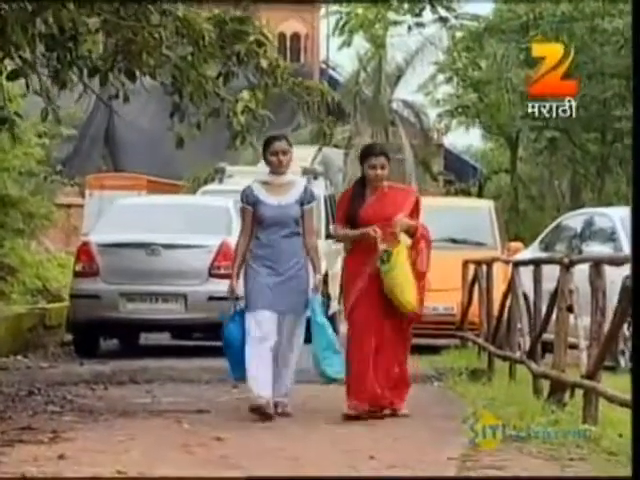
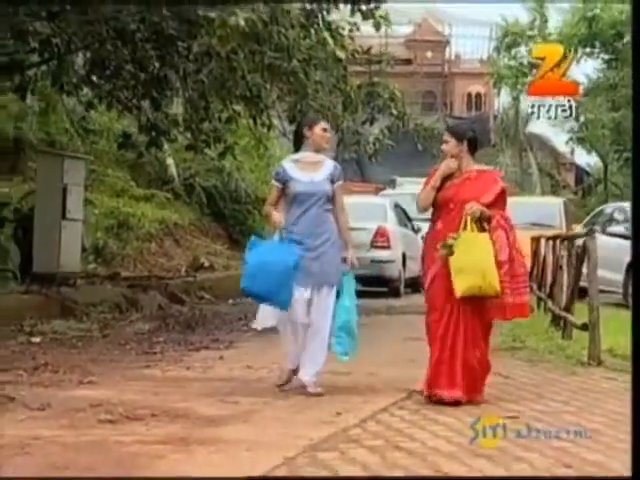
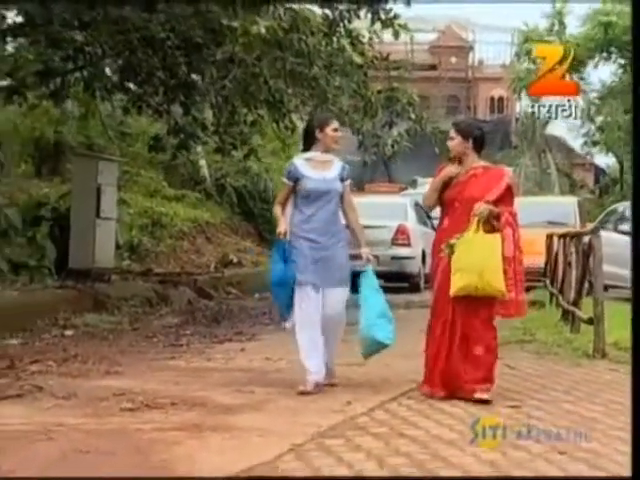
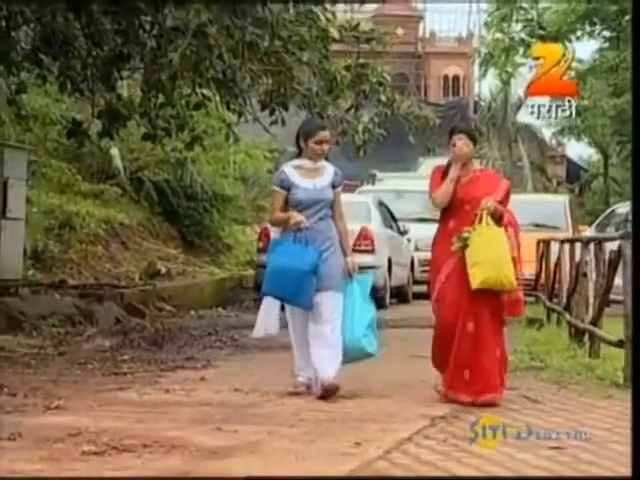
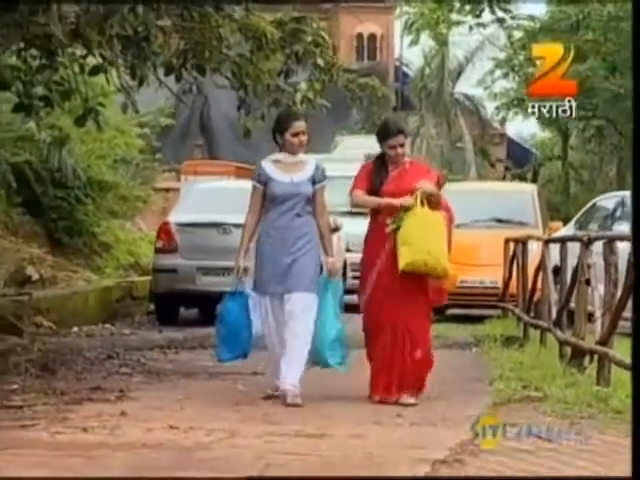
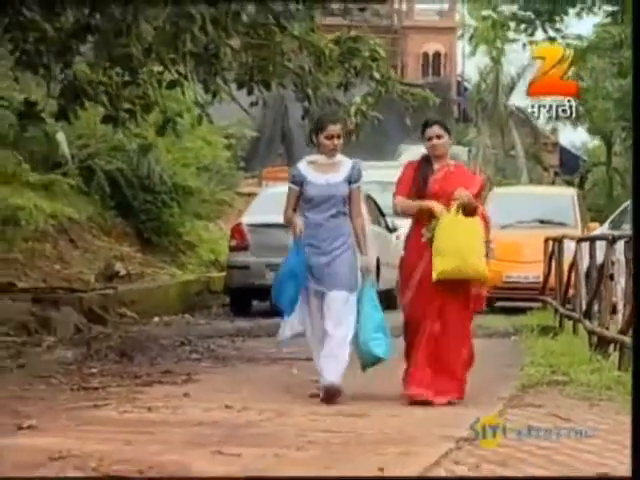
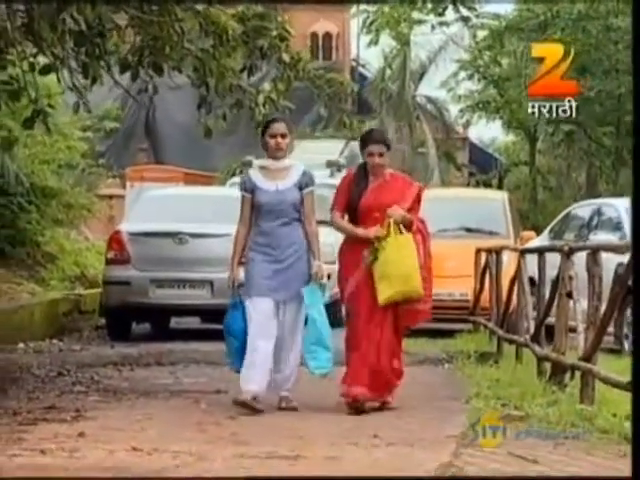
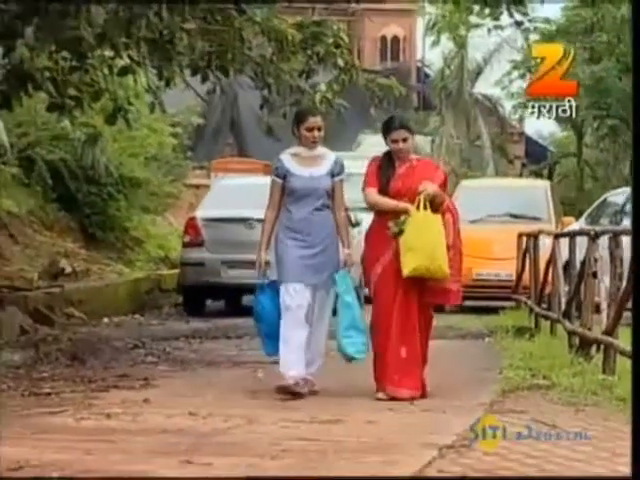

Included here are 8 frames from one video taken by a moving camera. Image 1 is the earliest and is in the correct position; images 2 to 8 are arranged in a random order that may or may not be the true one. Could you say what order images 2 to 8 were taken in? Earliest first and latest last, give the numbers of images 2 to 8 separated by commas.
7, 5, 8, 6, 4, 2, 3
